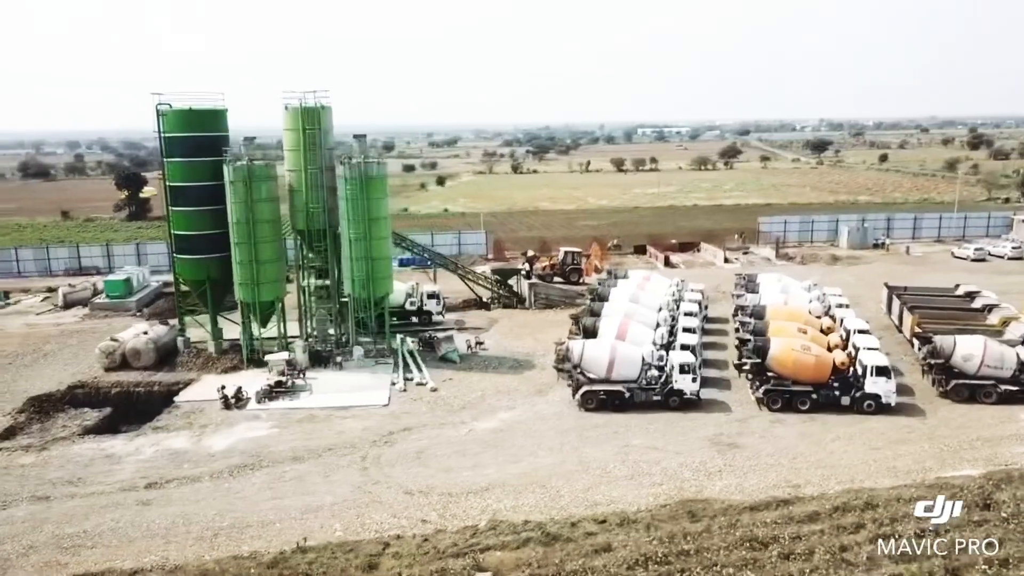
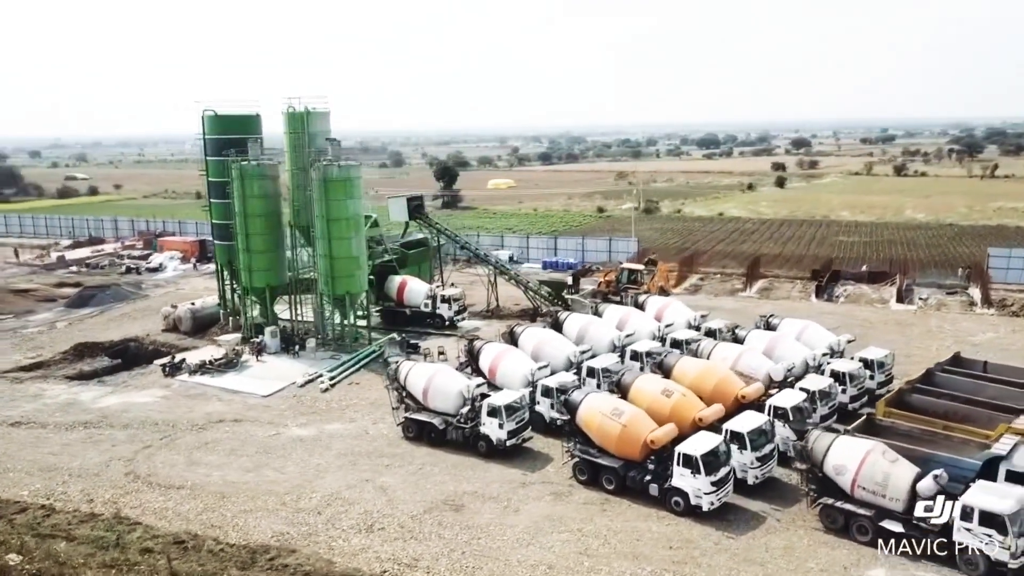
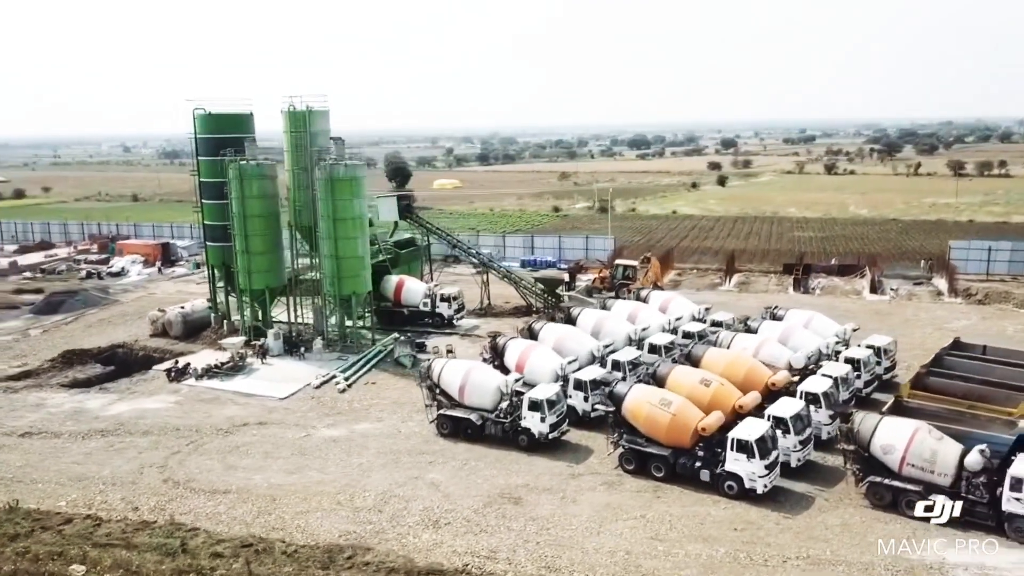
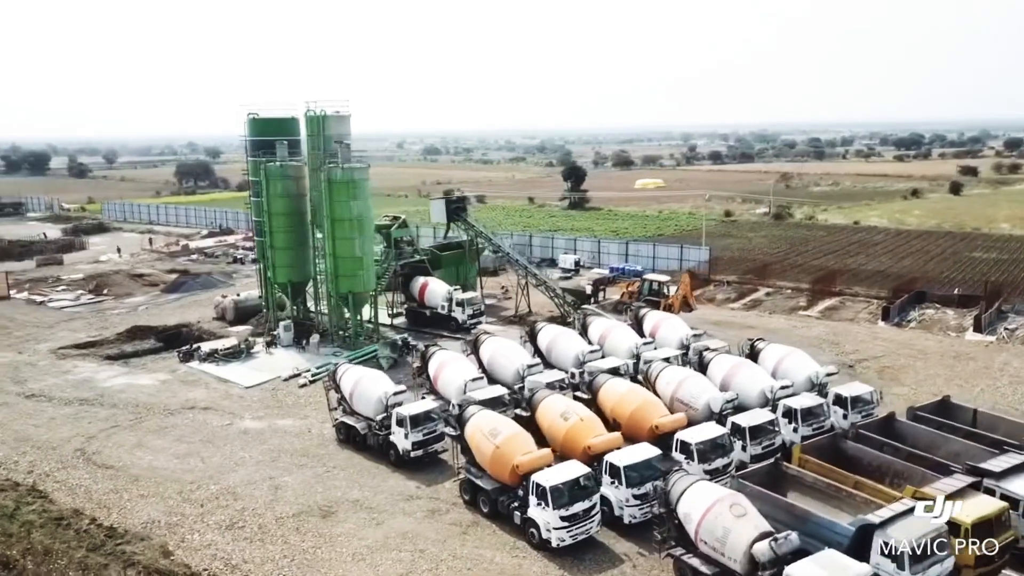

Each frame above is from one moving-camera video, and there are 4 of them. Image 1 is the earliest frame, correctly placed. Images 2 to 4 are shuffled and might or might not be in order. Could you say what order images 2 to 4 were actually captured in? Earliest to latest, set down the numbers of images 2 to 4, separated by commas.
3, 2, 4
